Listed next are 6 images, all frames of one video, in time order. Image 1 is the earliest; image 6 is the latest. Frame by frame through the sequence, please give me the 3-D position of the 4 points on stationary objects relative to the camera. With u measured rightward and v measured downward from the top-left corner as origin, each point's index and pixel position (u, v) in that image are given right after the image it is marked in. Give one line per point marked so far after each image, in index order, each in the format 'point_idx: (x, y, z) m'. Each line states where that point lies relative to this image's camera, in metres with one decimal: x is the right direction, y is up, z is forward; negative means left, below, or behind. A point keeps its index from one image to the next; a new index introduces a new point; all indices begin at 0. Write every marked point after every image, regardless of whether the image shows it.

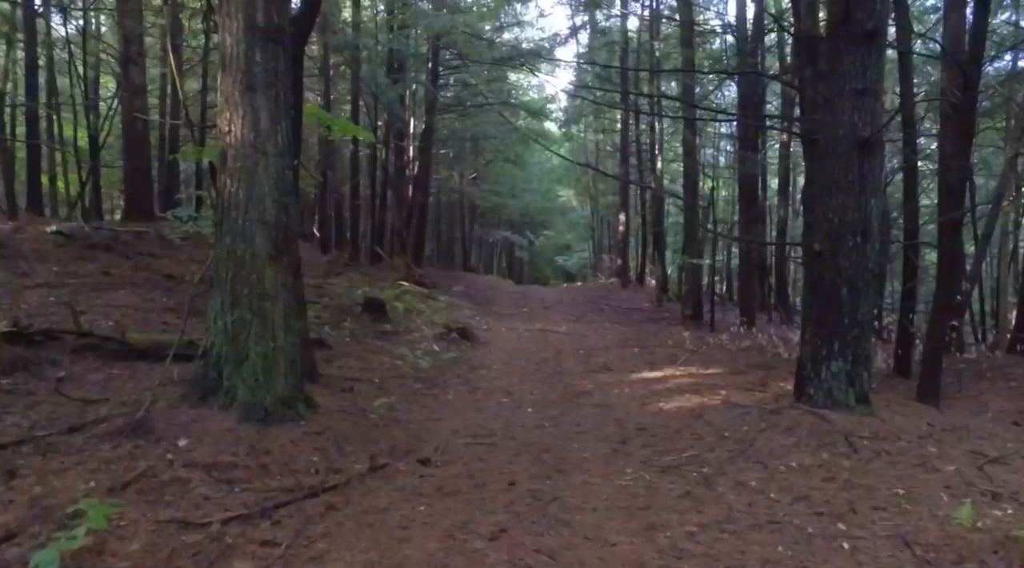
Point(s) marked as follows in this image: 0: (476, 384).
0: (-0.4, -1.2, +9.5) m
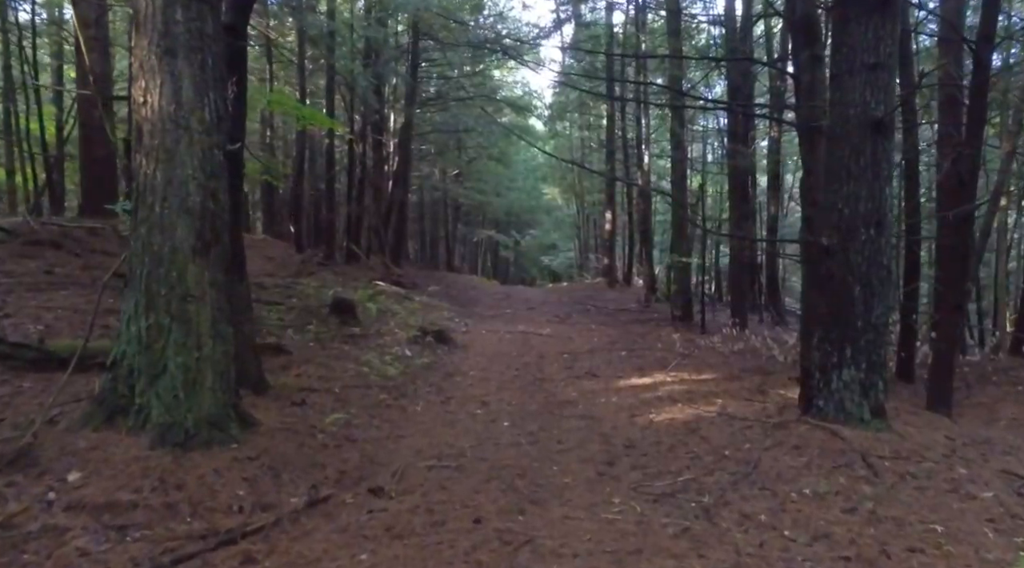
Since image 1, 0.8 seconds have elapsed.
0: (-0.7, -1.2, +8.7) m
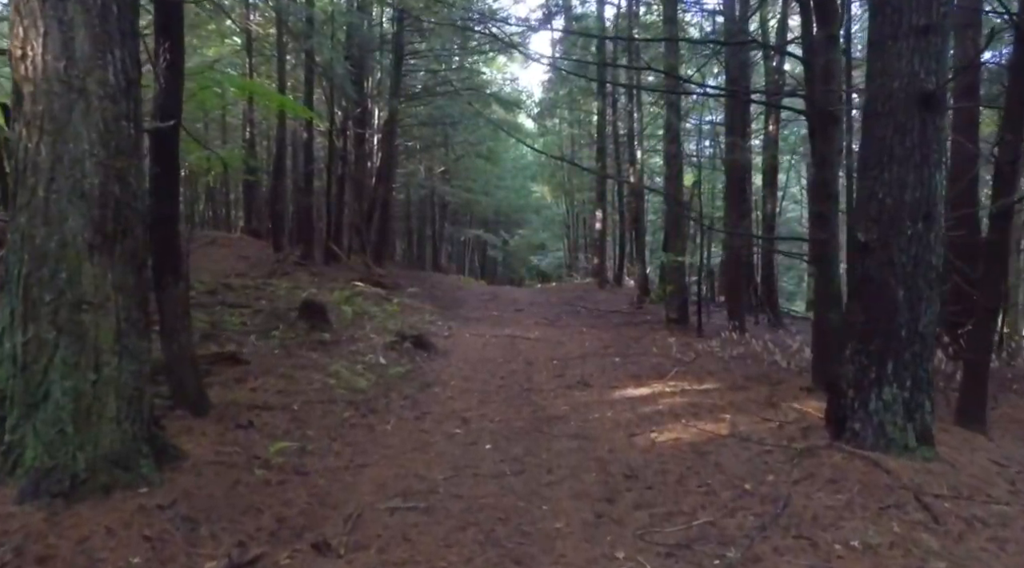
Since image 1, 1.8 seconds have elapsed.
0: (-0.8, -1.2, +7.8) m
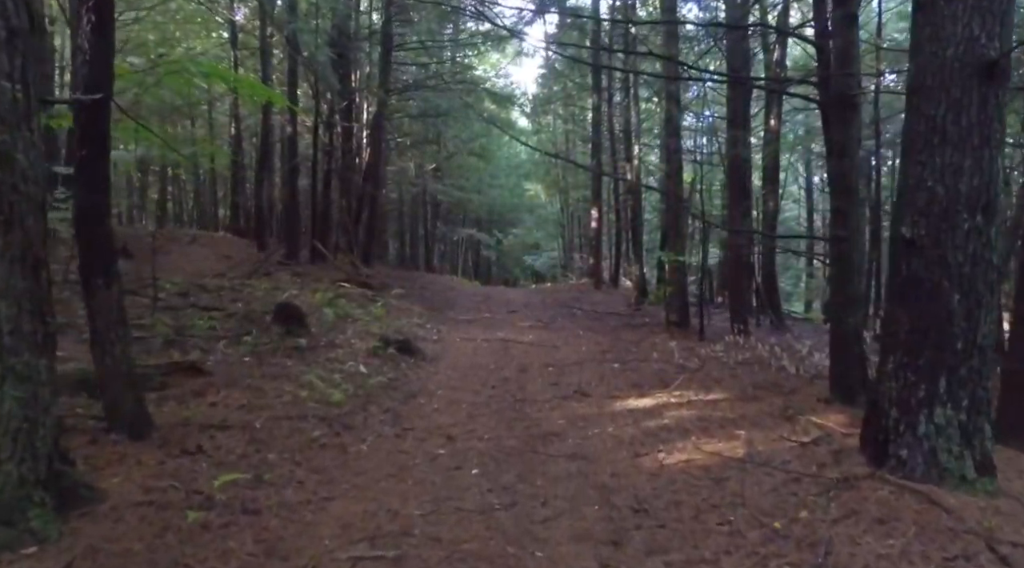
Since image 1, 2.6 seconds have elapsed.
0: (-0.9, -1.2, +7.1) m
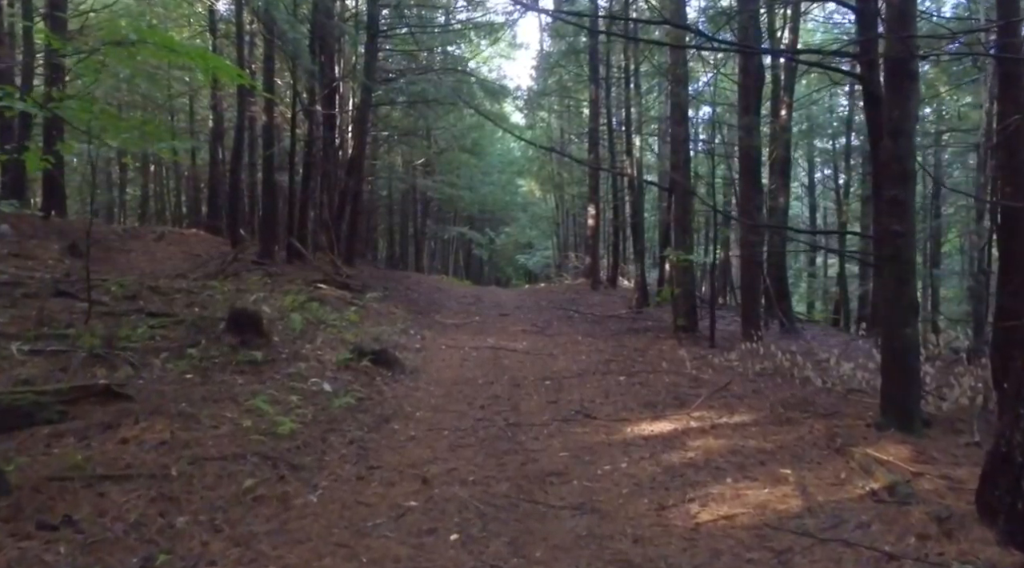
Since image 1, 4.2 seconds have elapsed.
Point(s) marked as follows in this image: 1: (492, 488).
0: (-1.0, -1.3, +5.7) m
1: (-0.1, -1.3, +5.2) m
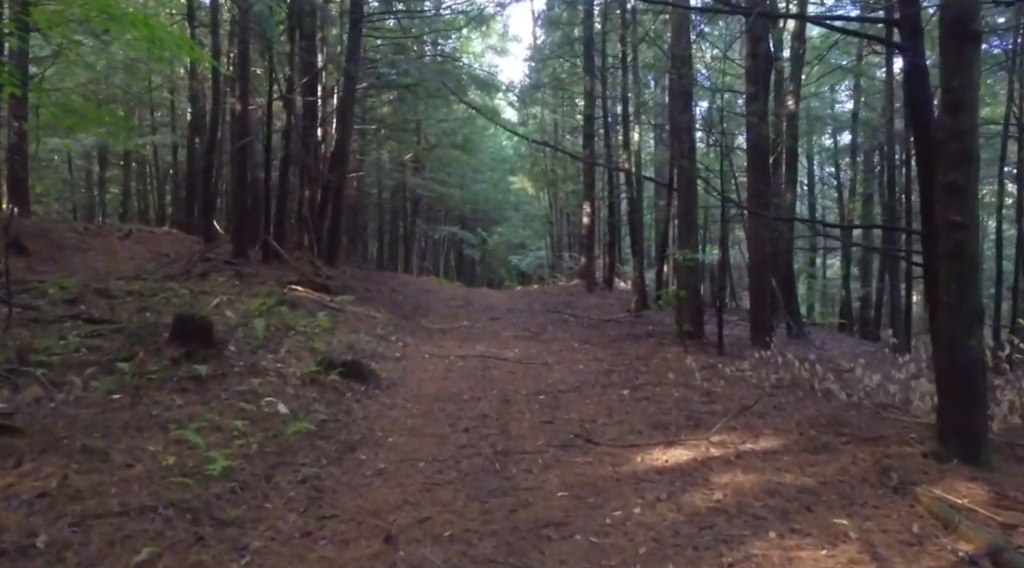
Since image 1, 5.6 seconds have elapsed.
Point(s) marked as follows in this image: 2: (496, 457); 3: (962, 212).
0: (-1.1, -1.3, +4.6) m
1: (-0.2, -1.3, +4.1) m
2: (-0.1, -1.3, +6.0) m
3: (+3.2, +0.5, +5.6) m
